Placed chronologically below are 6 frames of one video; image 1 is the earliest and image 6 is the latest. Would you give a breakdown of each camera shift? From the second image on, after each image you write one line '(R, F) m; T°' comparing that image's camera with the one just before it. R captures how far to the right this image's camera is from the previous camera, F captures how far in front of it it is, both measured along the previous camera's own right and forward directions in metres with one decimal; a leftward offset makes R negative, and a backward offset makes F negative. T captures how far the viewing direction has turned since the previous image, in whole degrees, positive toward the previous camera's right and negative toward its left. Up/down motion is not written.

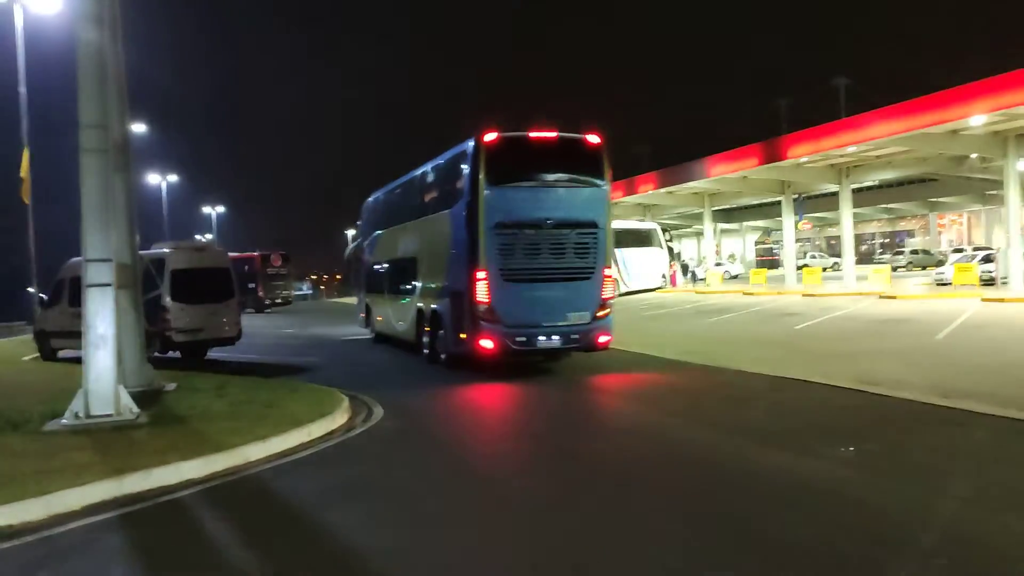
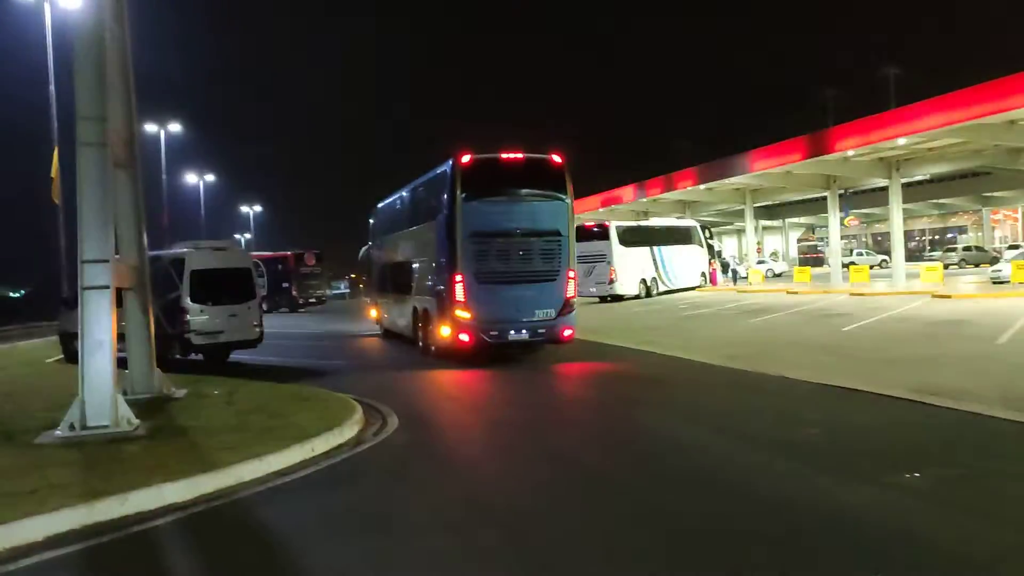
(+0.2, +0.8) m; -3°
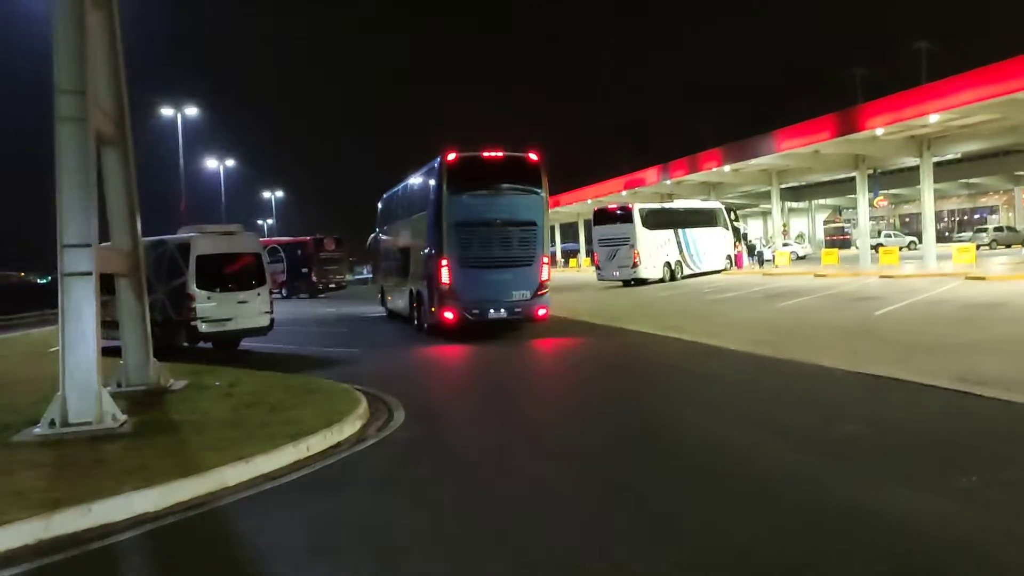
(+0.1, +0.8) m; -2°
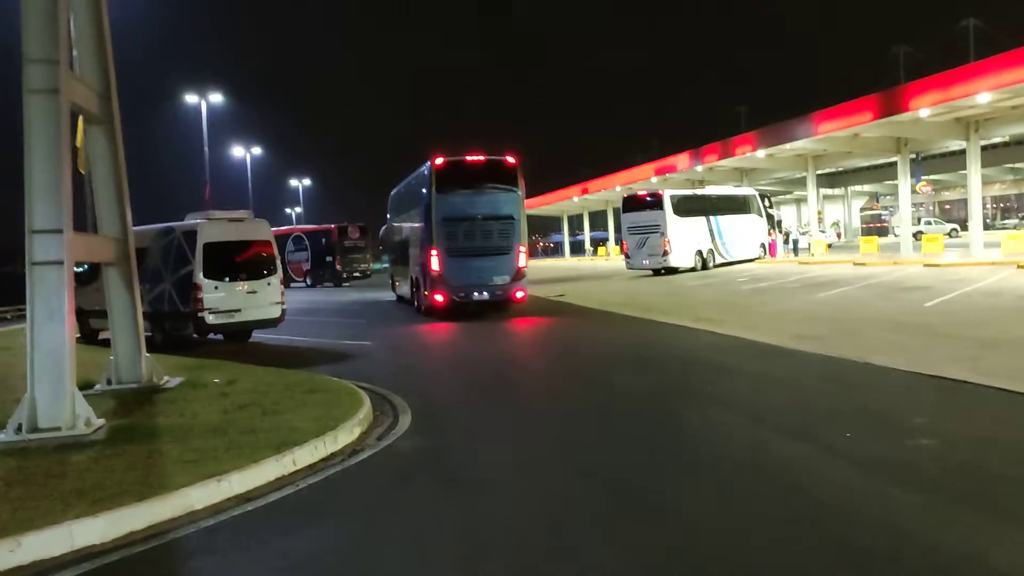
(+0.1, +1.0) m; -2°
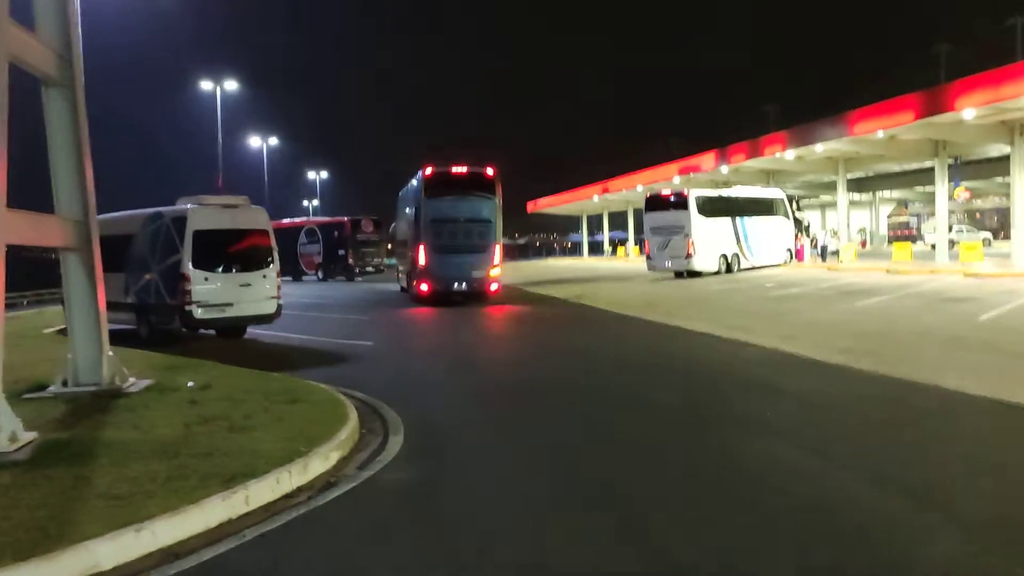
(0.0, +1.5) m; -1°
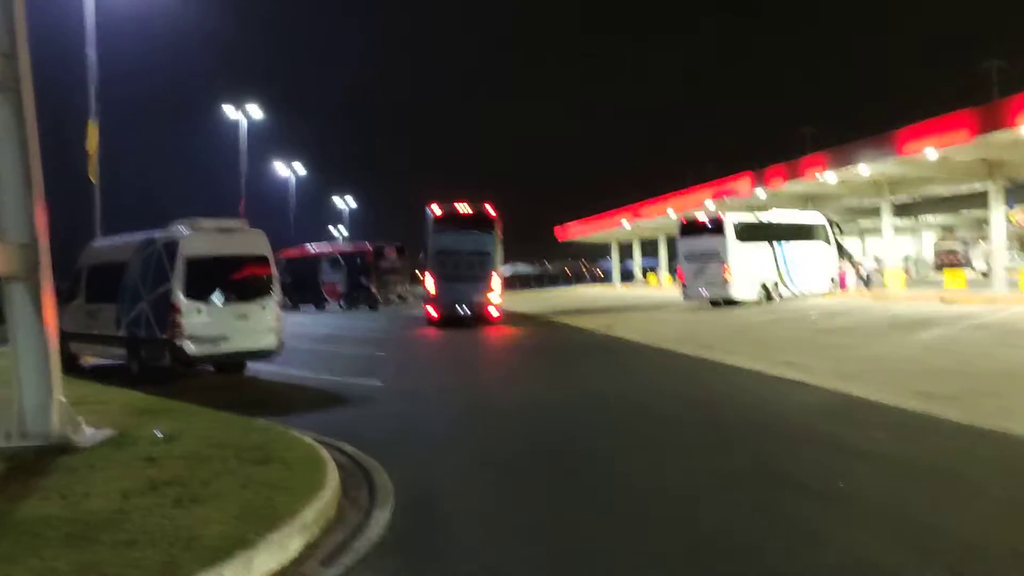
(+0.1, +1.6) m; -2°
